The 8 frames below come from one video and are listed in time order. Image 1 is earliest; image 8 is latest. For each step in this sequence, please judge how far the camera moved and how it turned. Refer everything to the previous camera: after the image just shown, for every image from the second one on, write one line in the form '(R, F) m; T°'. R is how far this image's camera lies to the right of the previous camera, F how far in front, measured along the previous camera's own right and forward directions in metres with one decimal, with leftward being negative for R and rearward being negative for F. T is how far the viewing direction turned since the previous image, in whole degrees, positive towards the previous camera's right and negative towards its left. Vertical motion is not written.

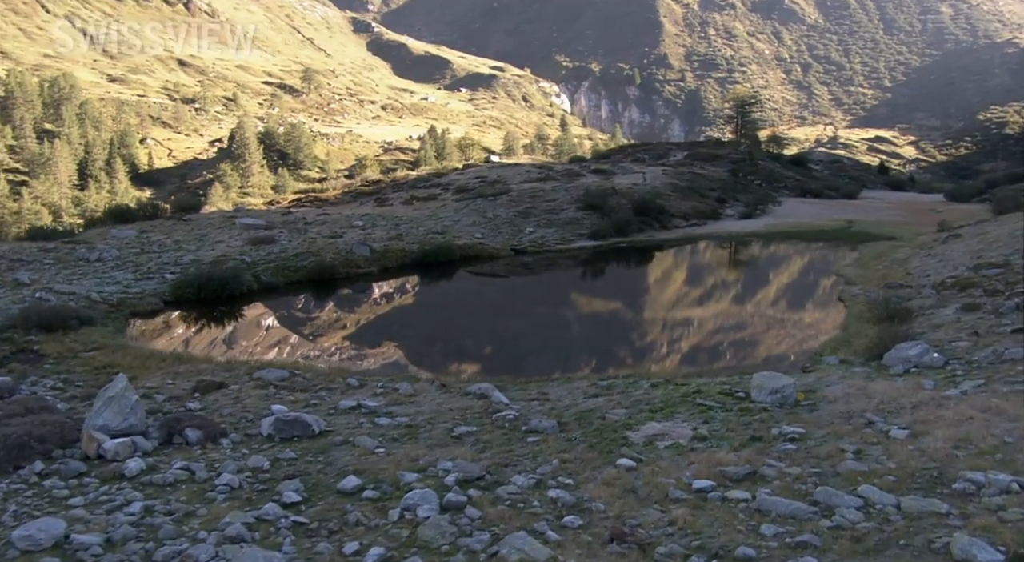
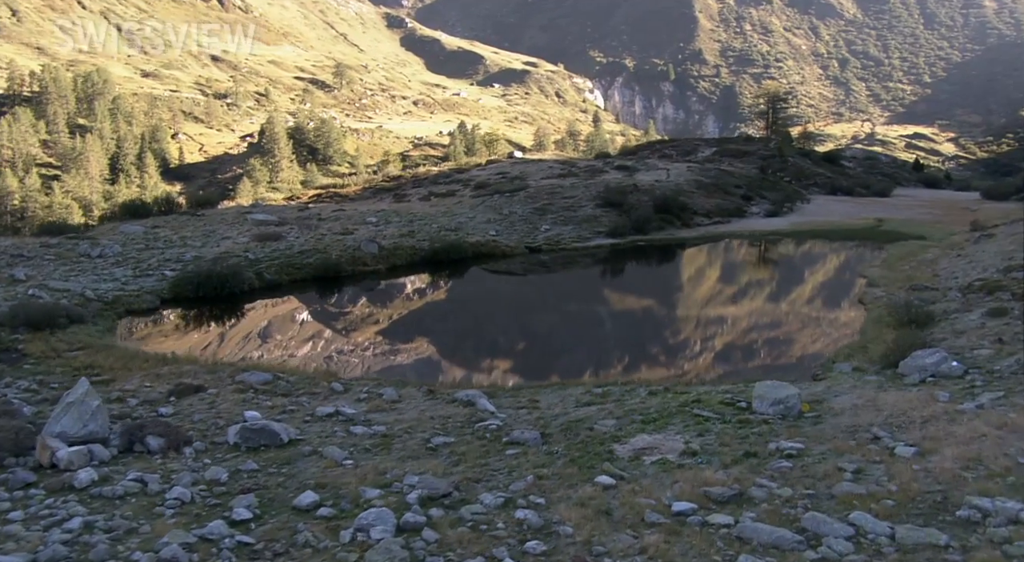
(+1.0, +1.0) m; -2°
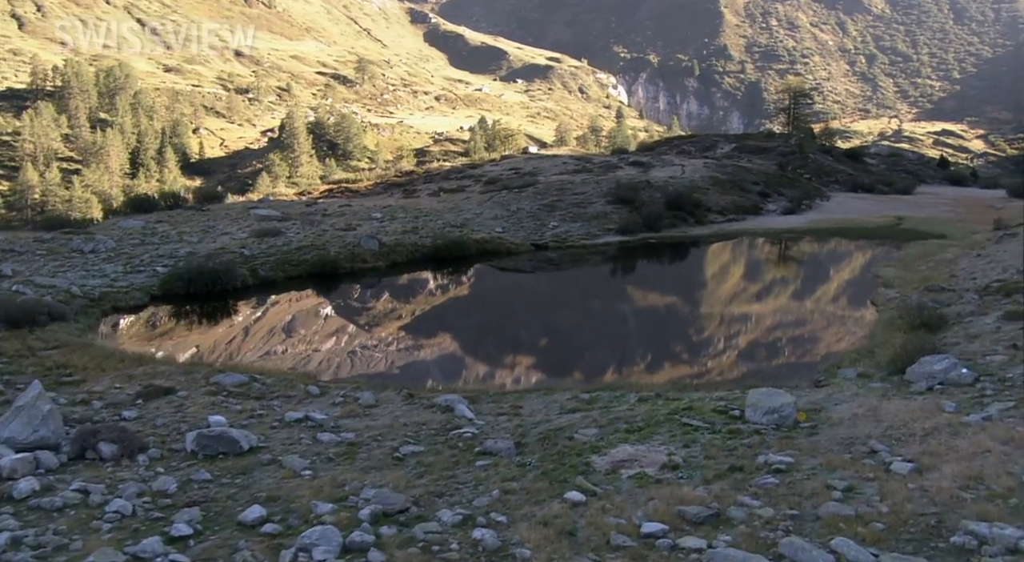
(+0.9, +0.9) m; -1°
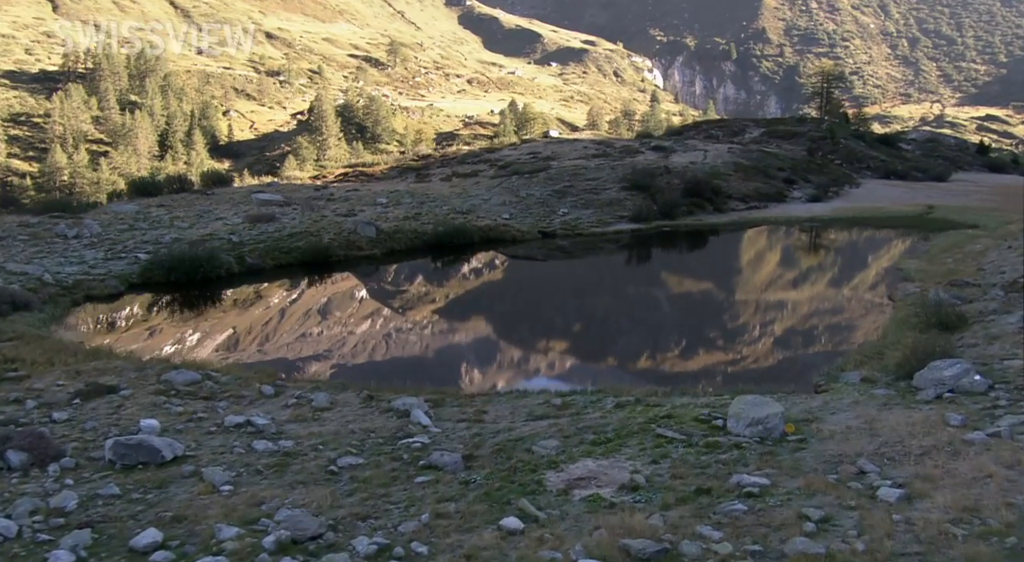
(+1.4, +1.6) m; -2°
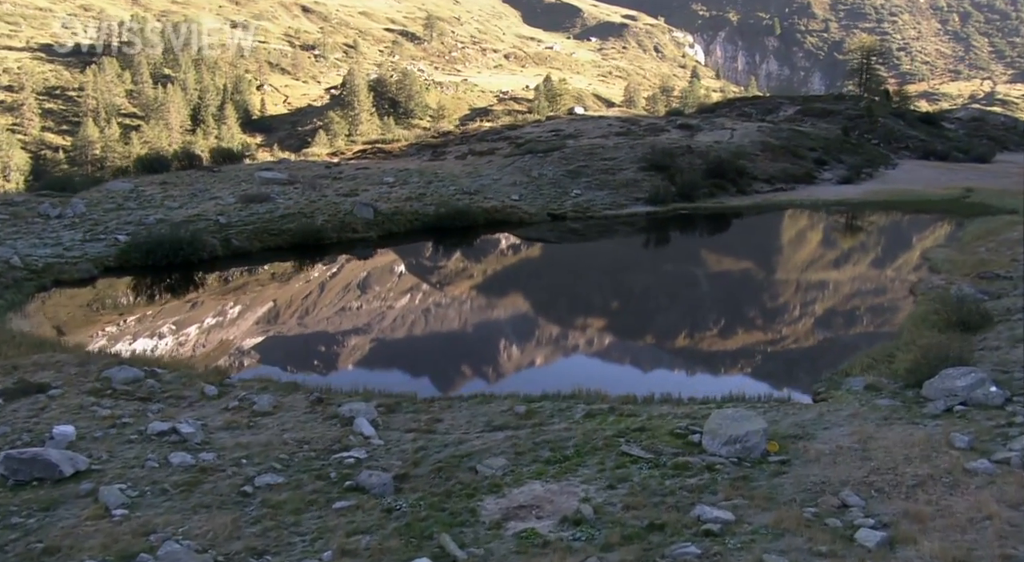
(+1.5, +1.7) m; -2°
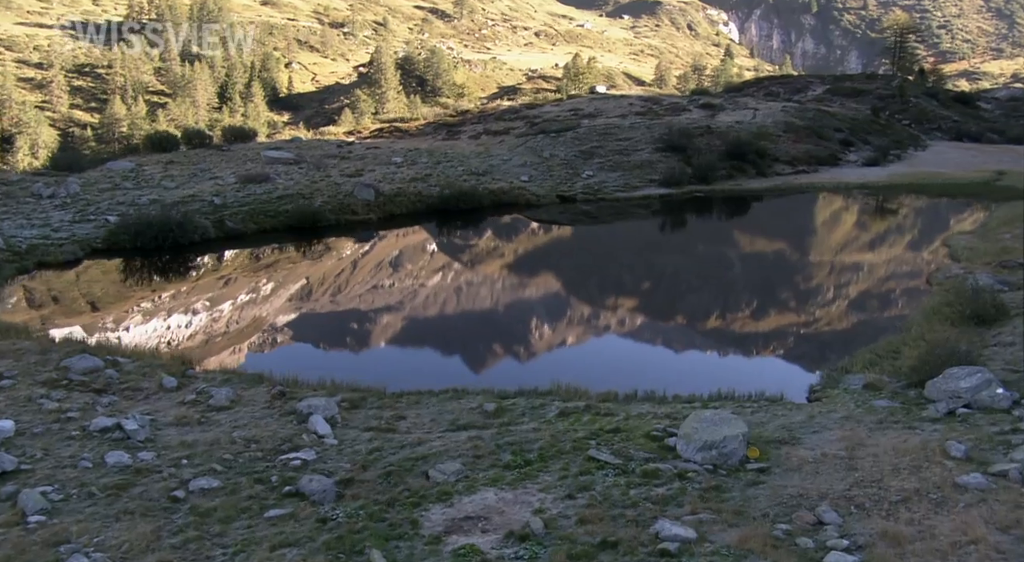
(+1.1, +1.0) m; -2°
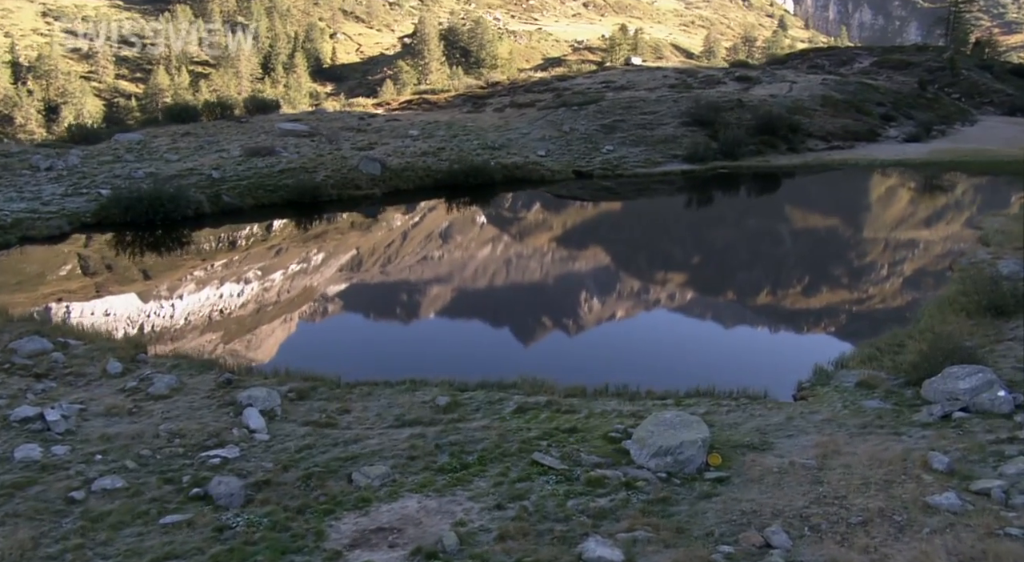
(+1.6, +1.2) m; -3°
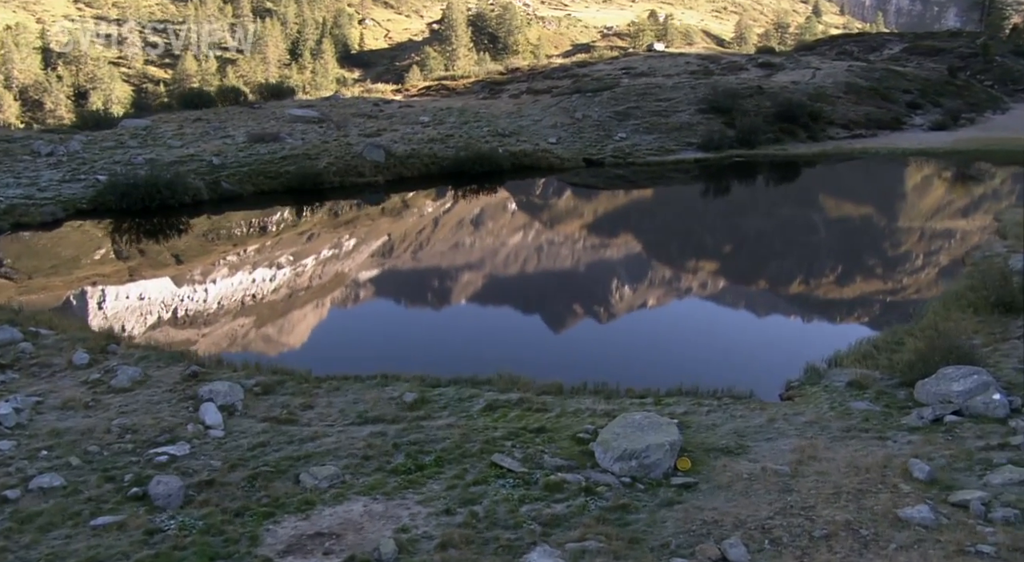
(+1.0, +0.6) m; -2°
